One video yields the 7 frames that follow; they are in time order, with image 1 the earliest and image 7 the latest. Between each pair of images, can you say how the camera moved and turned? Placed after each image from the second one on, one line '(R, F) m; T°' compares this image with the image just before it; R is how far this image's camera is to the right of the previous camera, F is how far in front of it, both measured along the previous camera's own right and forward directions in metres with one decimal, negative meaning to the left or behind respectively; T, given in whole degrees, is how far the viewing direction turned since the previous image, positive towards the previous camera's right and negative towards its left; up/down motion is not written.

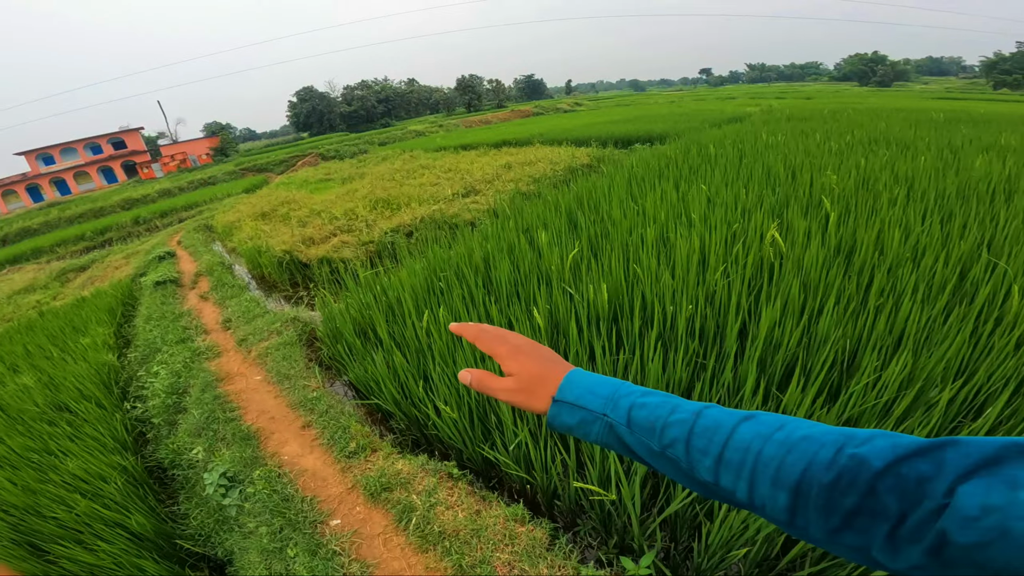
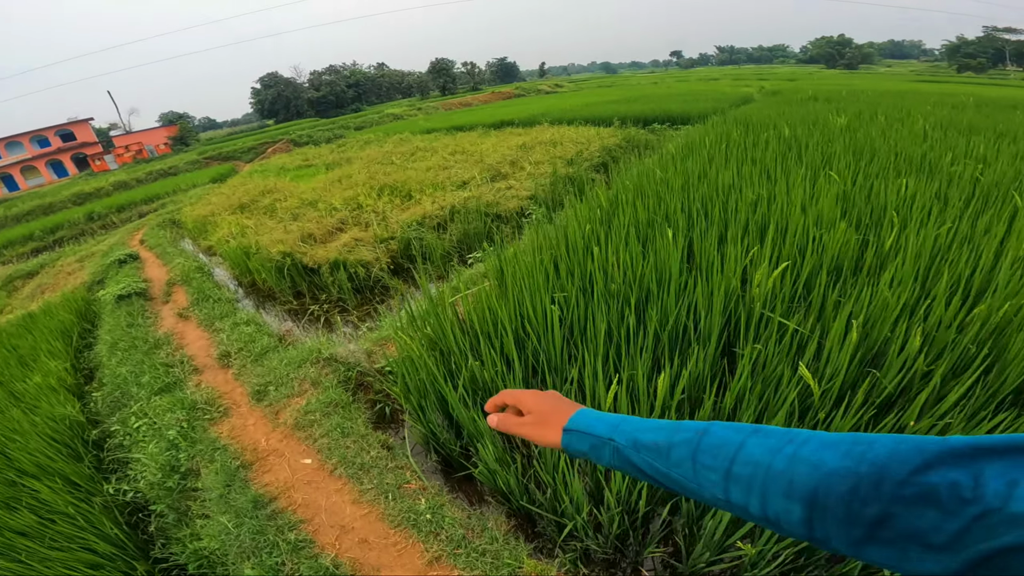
(-0.6, +0.7) m; +3°
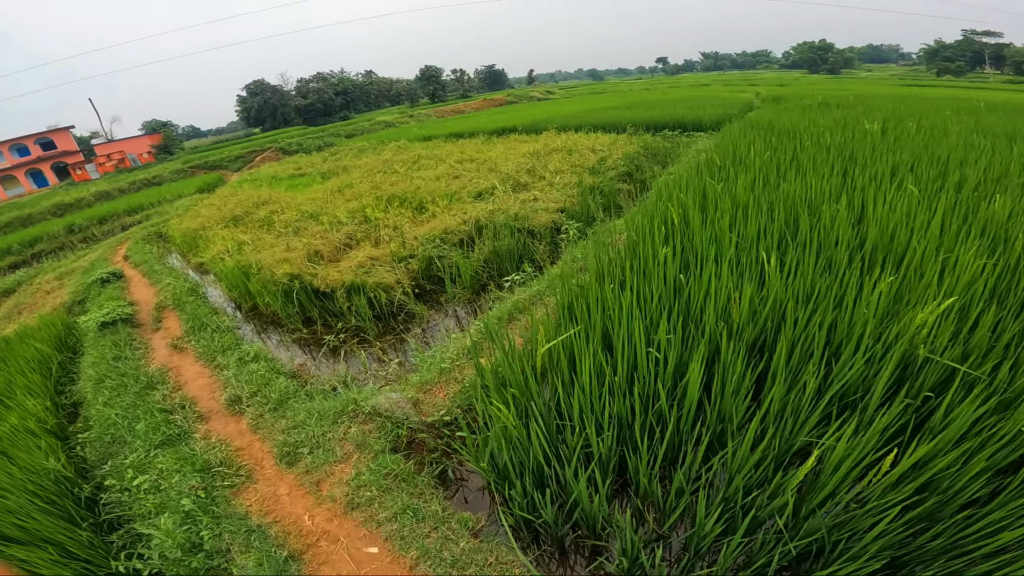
(-0.3, +0.3) m; +1°
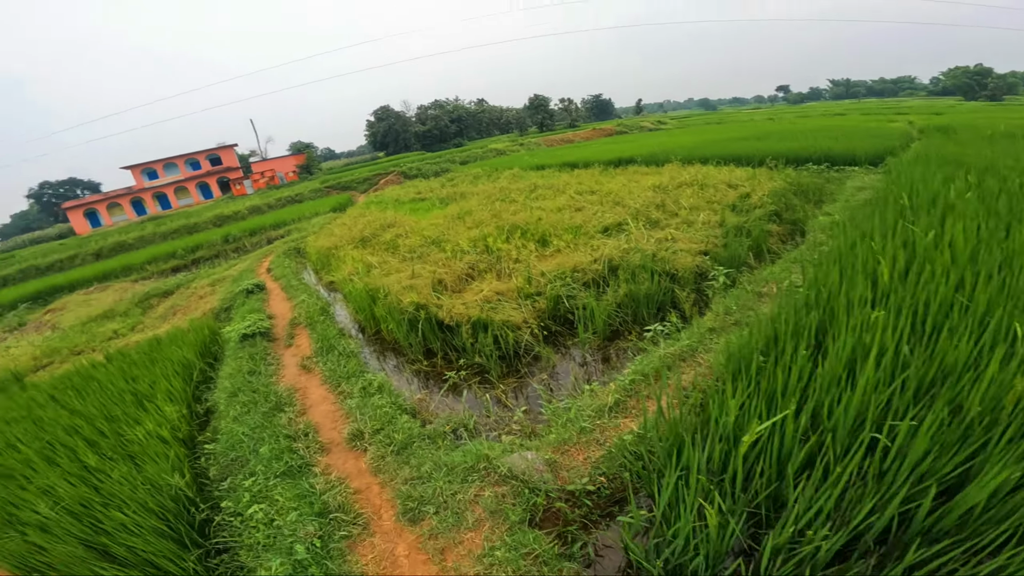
(-0.3, +0.2) m; -12°
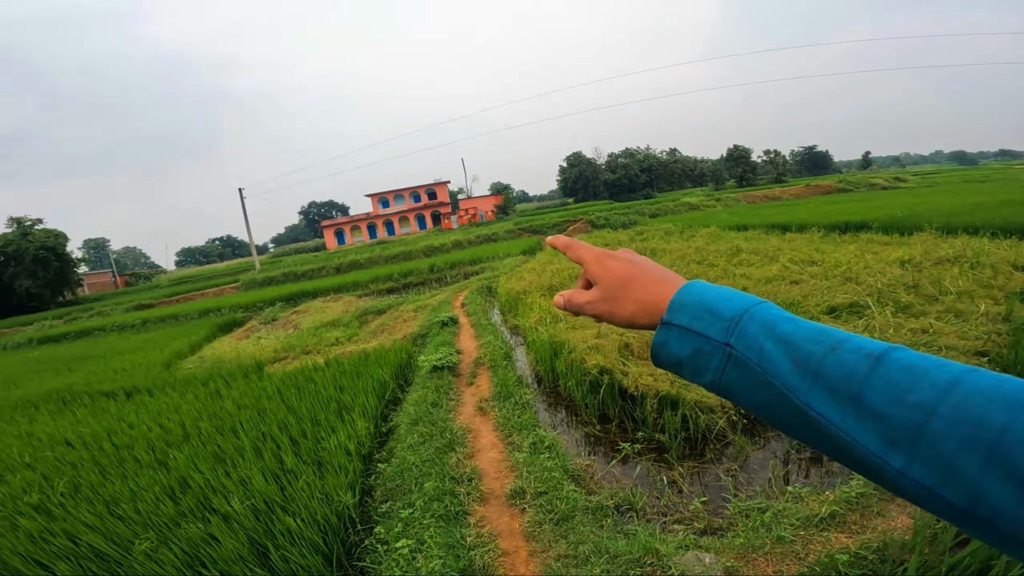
(-0.2, +0.1) m; -21°
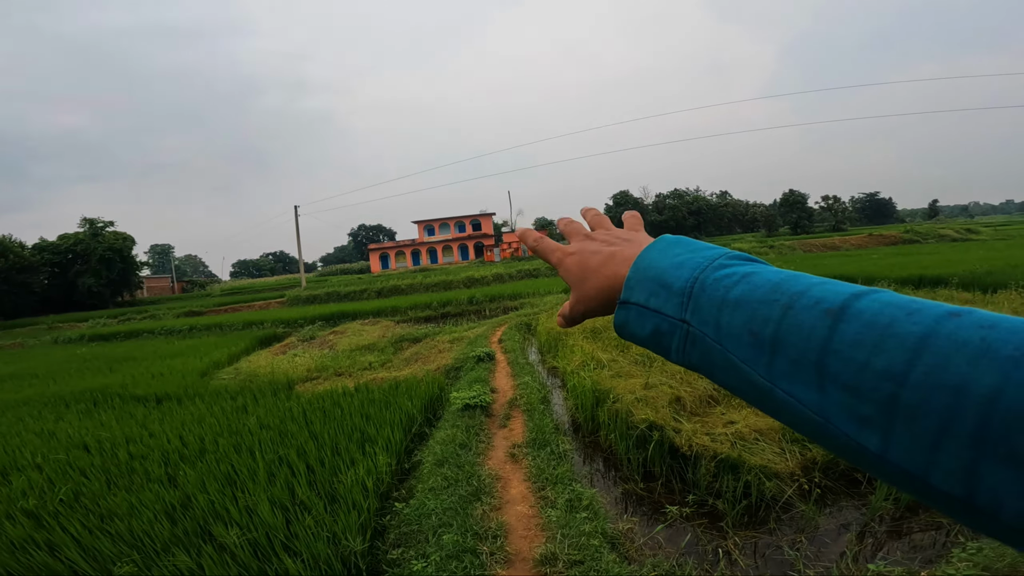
(-0.1, +0.3) m; -5°
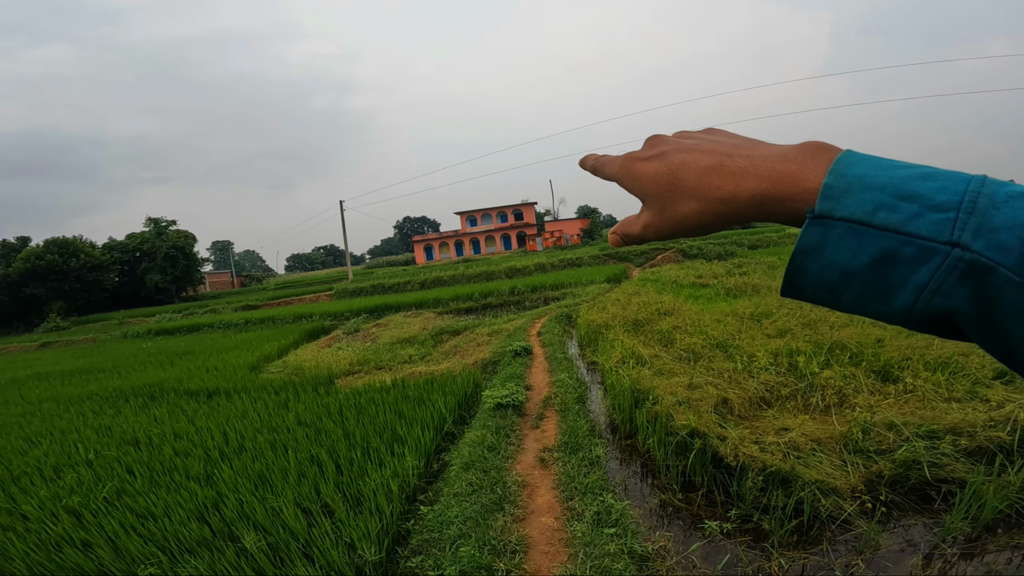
(+0.1, +0.2) m; -6°
